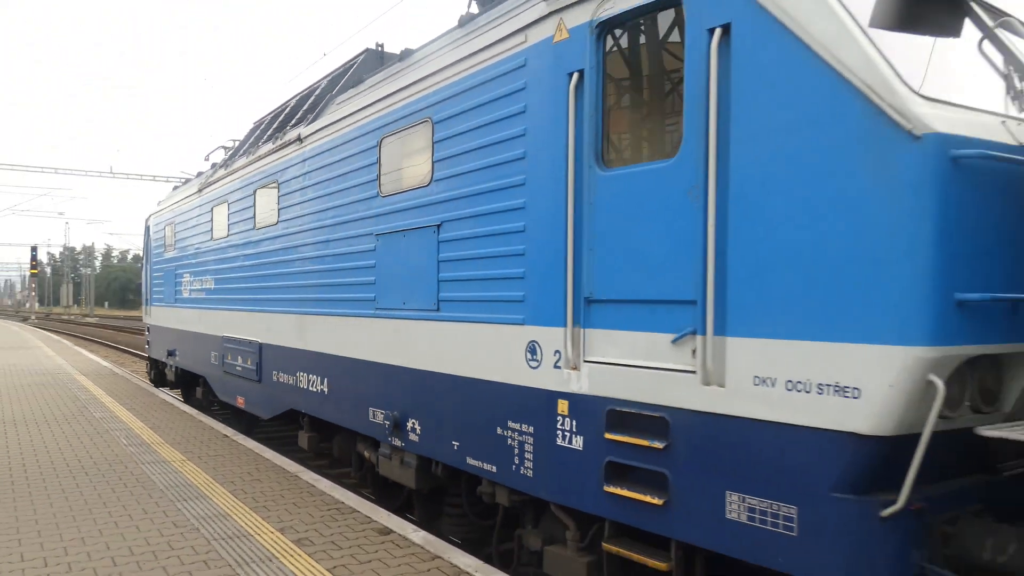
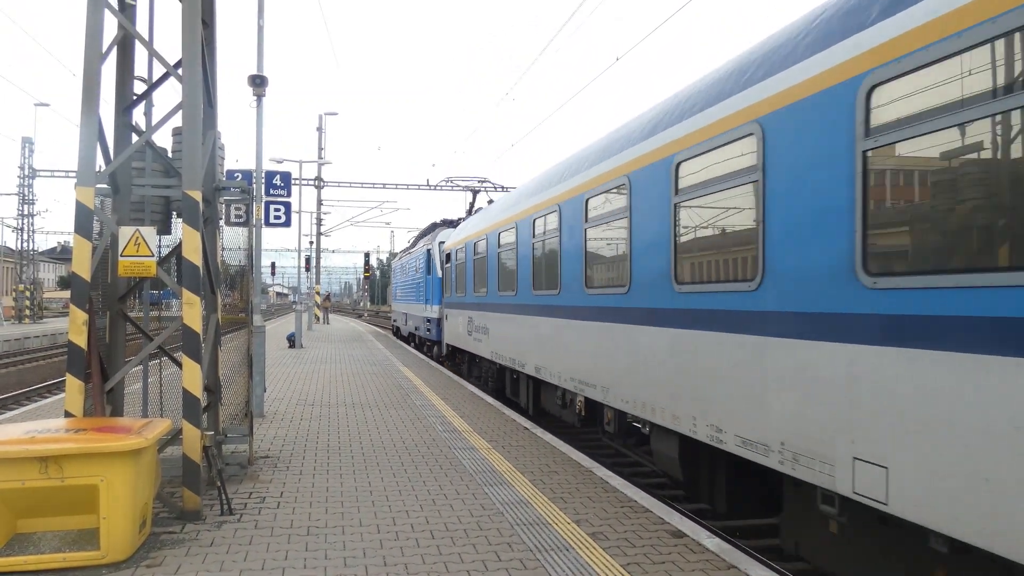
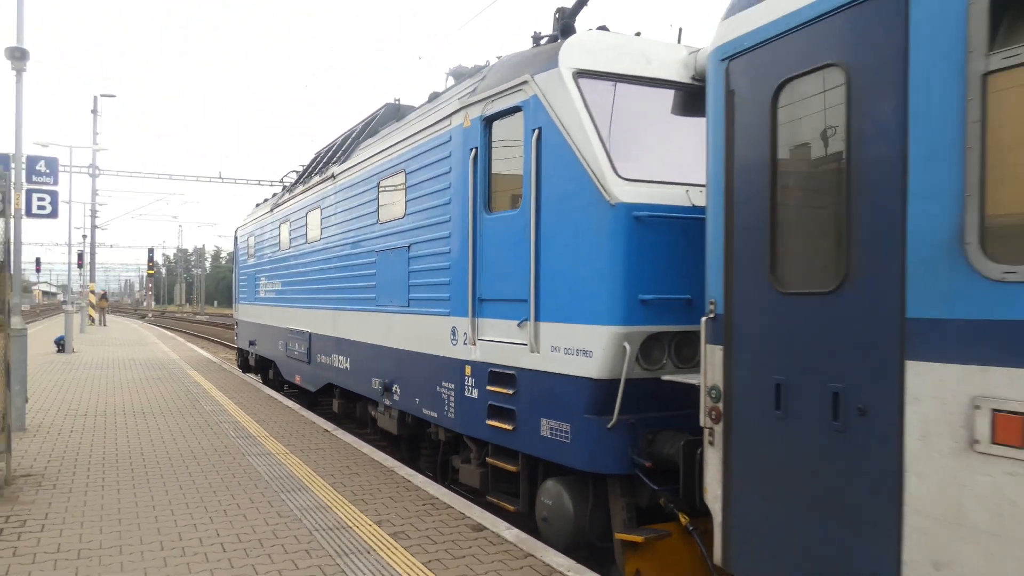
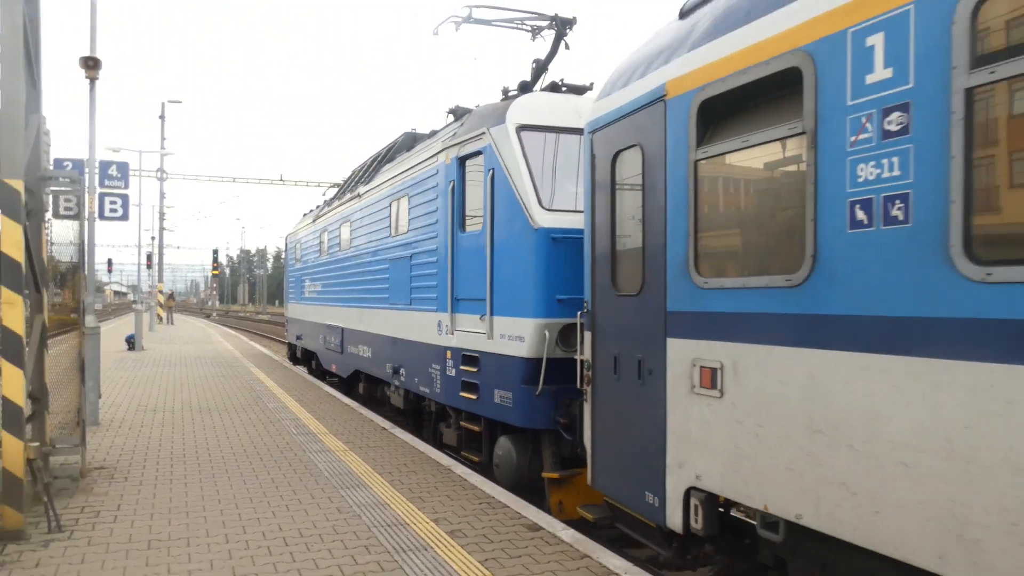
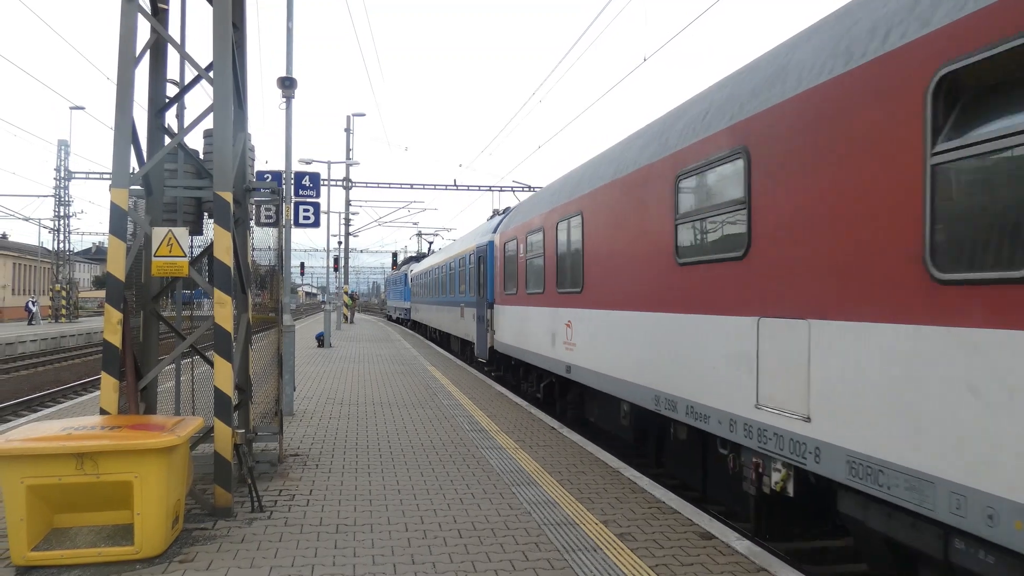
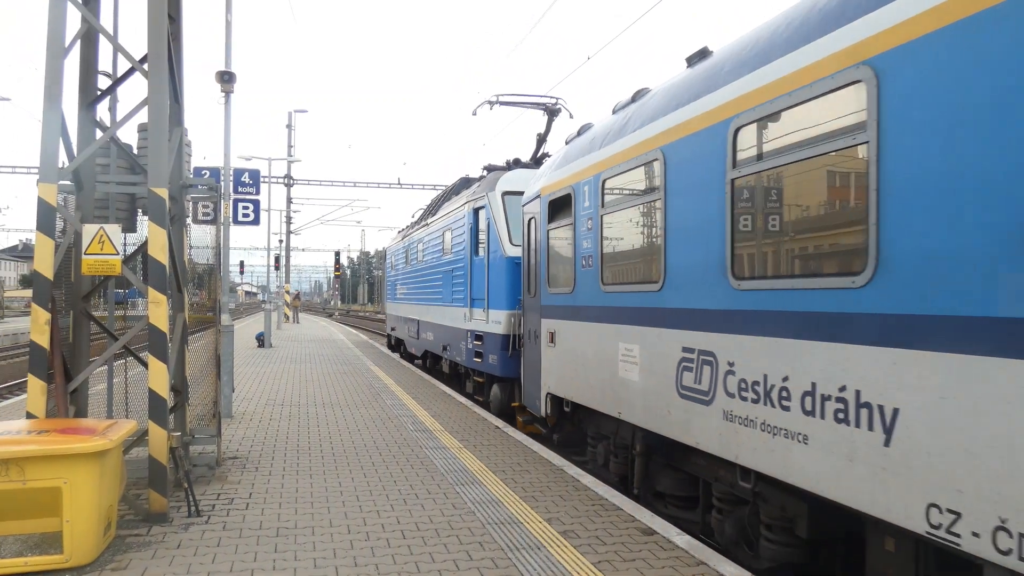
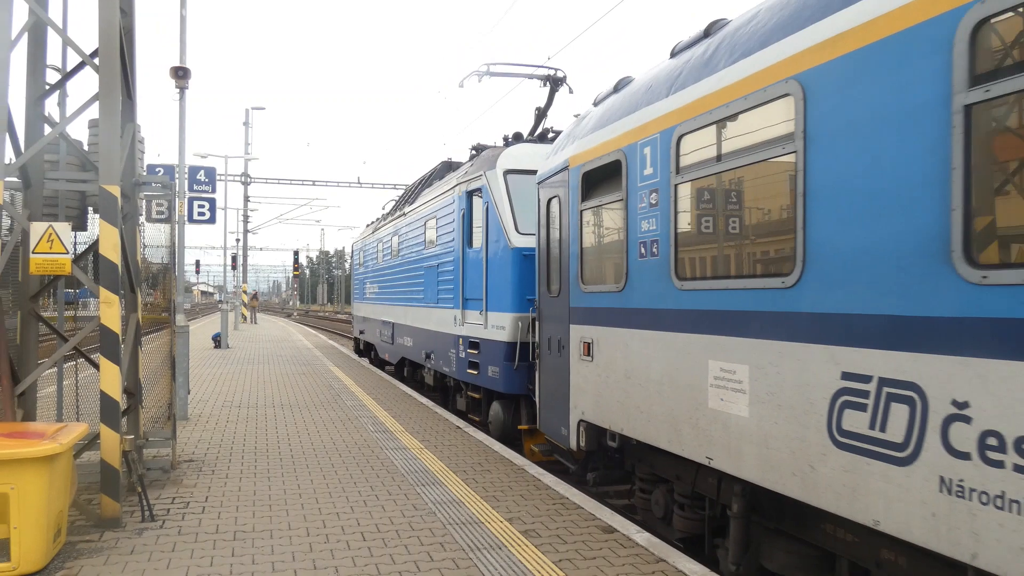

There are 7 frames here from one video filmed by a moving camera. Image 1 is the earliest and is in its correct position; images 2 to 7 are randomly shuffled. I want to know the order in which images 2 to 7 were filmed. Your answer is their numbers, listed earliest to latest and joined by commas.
3, 4, 7, 6, 2, 5
